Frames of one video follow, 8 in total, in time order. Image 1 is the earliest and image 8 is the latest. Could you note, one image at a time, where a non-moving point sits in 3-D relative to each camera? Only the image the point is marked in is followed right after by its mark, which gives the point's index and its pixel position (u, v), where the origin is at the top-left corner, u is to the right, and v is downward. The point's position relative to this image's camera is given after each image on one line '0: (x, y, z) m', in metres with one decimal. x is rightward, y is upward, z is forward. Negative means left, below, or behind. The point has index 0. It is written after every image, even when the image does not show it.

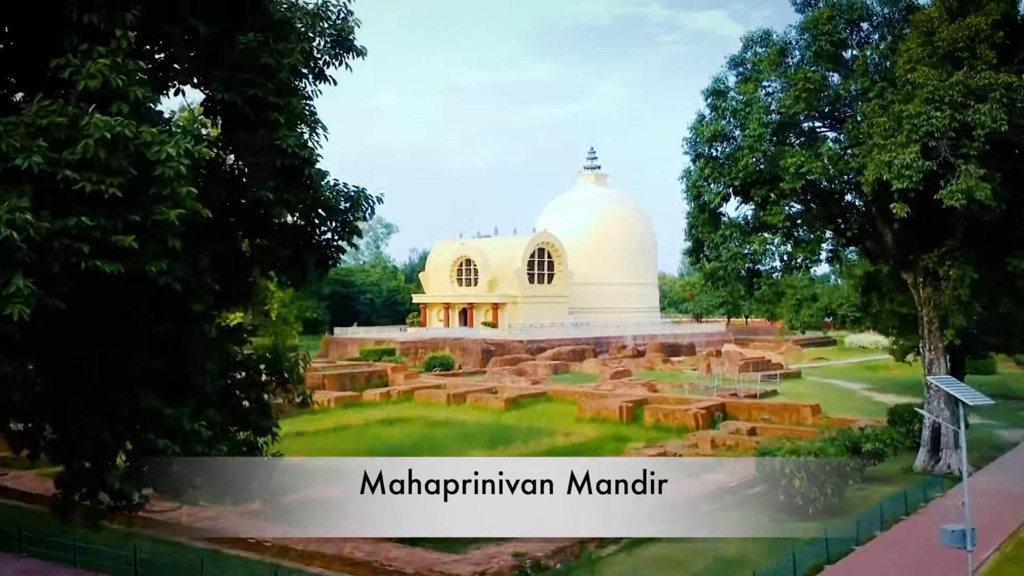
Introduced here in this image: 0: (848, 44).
0: (+3.8, +2.7, +9.8) m
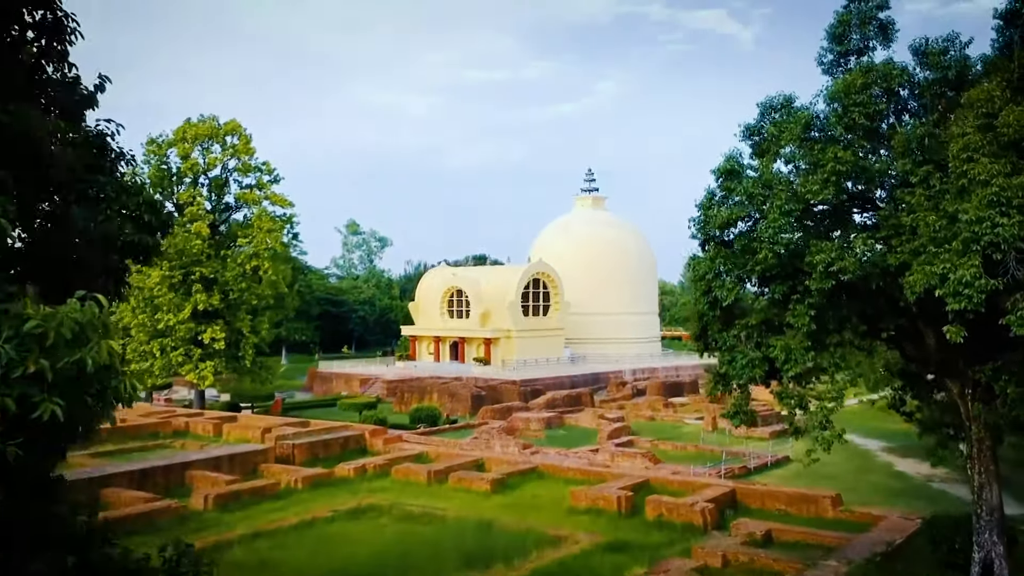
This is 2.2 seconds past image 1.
0: (+3.6, +1.6, +8.3) m
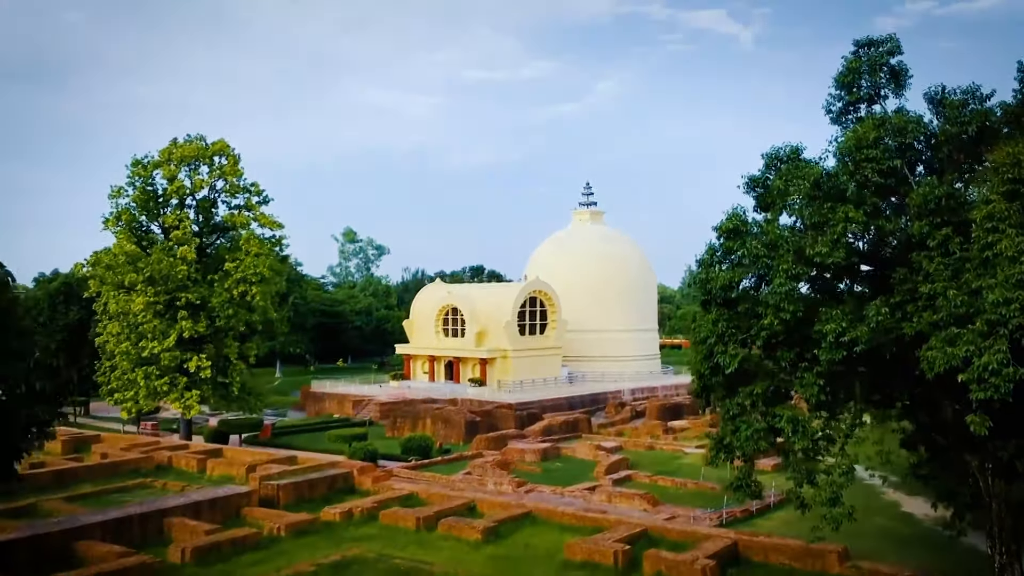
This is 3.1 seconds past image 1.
0: (+3.5, +1.0, +7.7) m
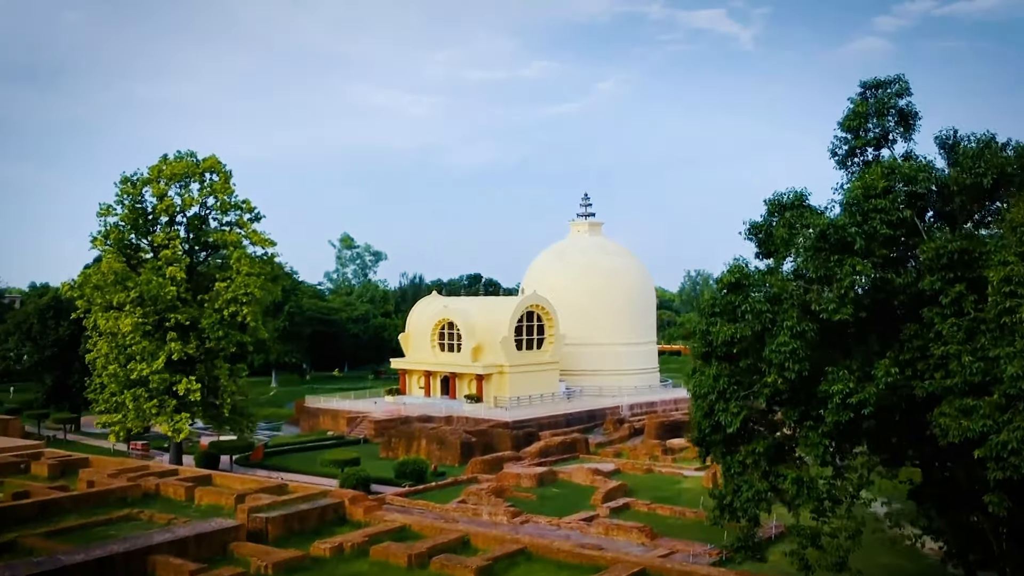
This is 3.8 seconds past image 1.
0: (+3.4, +0.5, +7.4) m
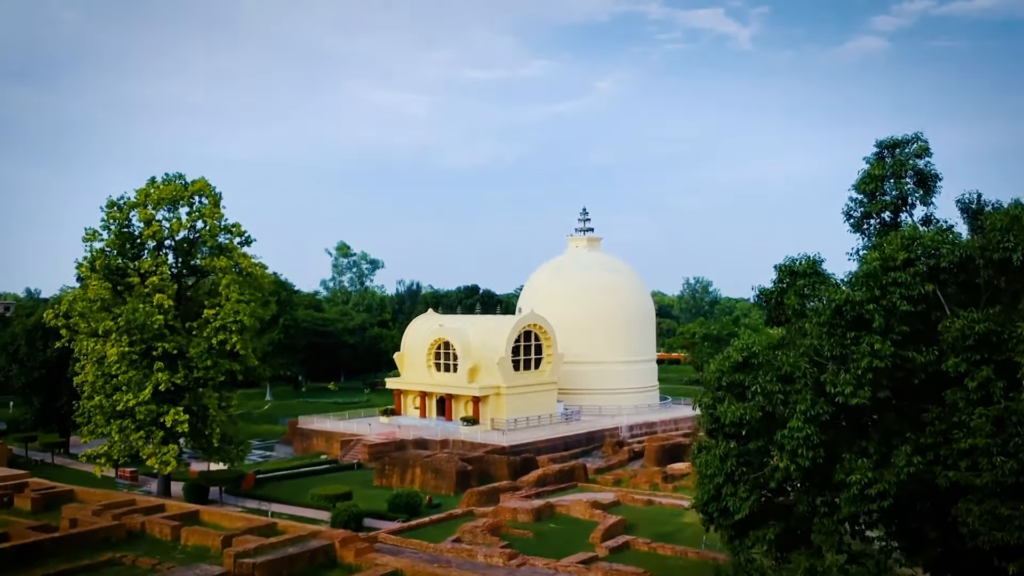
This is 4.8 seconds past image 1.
0: (+3.3, -0.1, +6.9) m
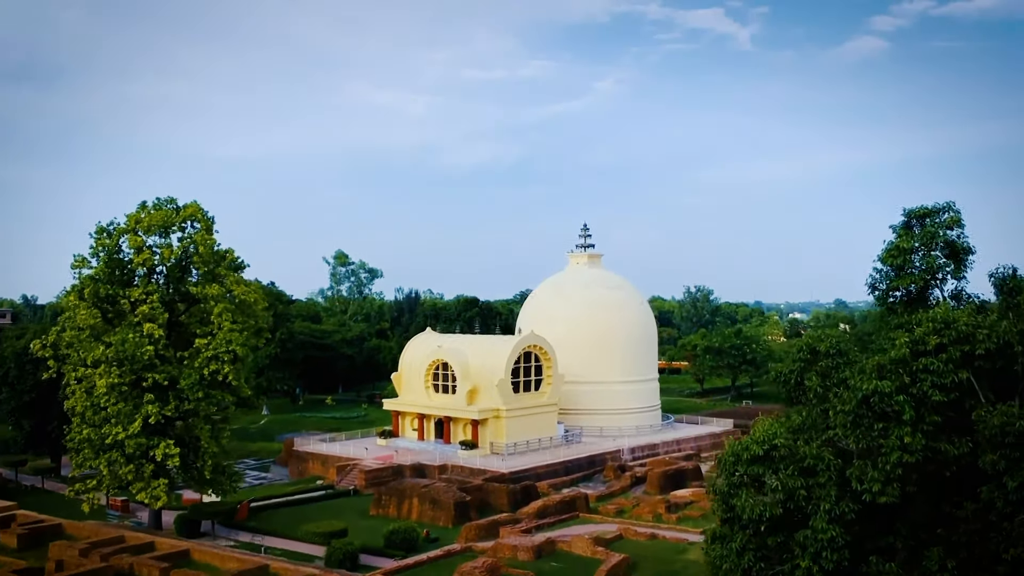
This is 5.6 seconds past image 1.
0: (+3.3, -0.7, +6.4) m
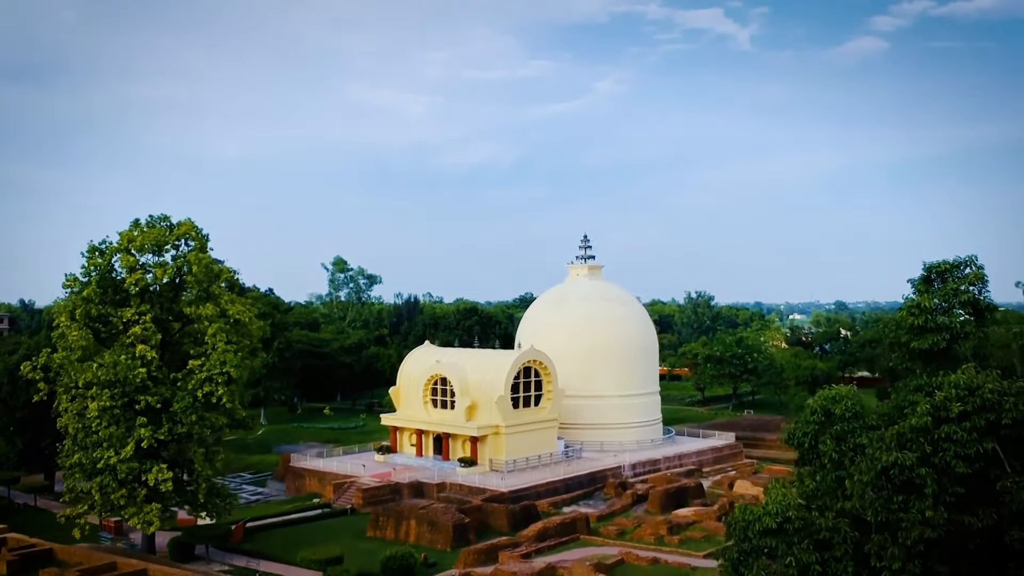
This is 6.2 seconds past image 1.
0: (+3.3, -1.1, +6.0) m
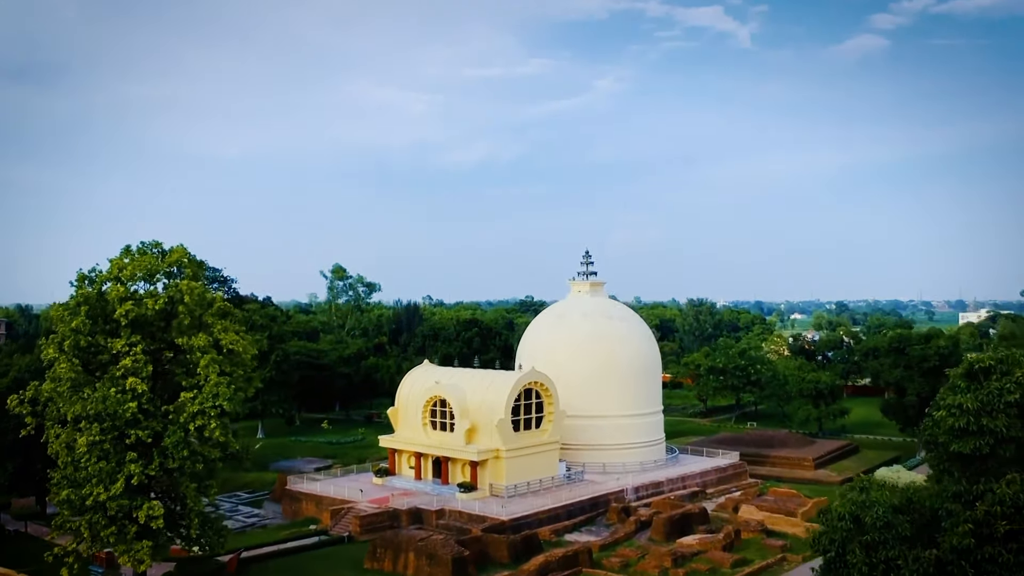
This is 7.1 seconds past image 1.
0: (+3.3, -1.8, +5.5) m
